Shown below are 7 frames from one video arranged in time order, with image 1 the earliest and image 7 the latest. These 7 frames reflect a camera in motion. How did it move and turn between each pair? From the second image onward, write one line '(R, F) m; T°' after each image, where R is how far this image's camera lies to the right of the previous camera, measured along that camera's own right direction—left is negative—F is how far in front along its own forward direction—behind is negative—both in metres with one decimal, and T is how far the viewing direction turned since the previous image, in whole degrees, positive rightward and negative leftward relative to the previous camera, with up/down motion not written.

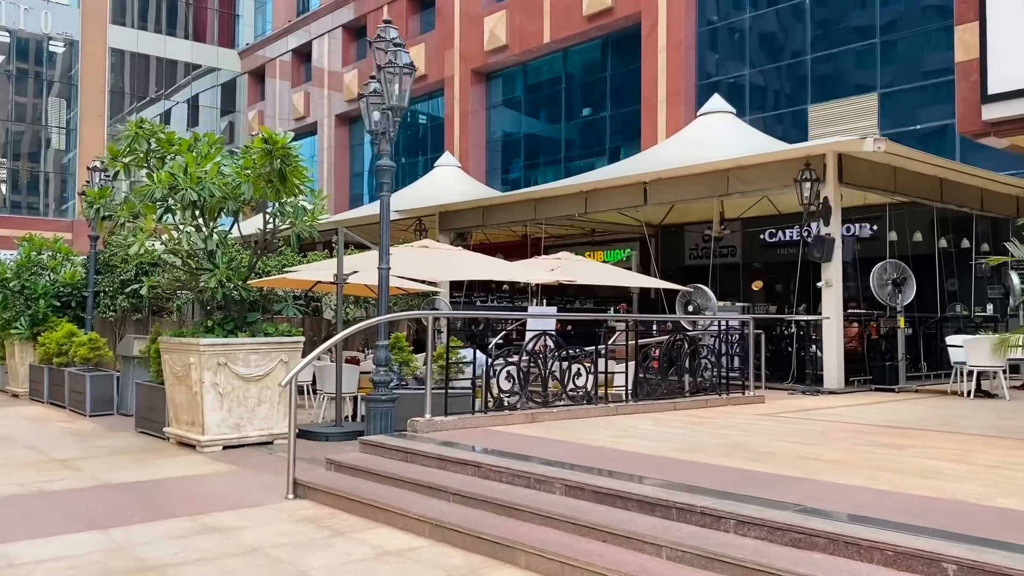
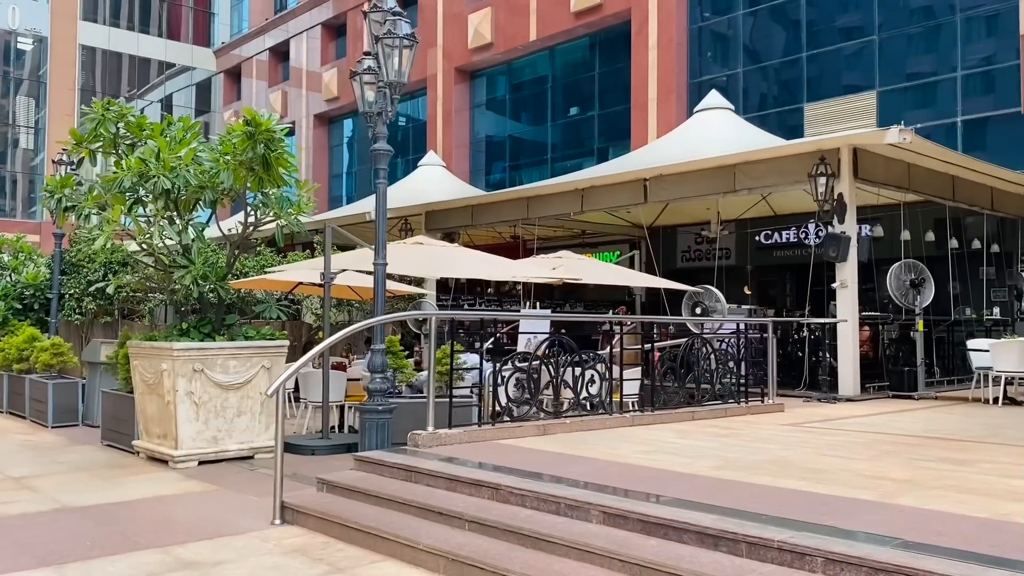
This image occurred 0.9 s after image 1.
(-0.3, +0.8) m; +2°
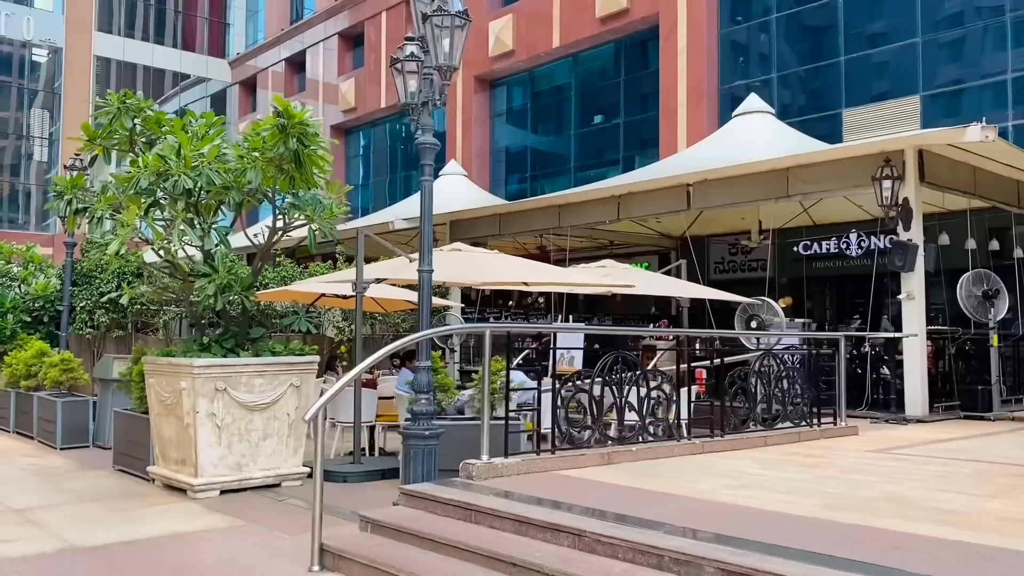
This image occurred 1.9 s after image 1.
(-0.4, +0.8) m; -1°
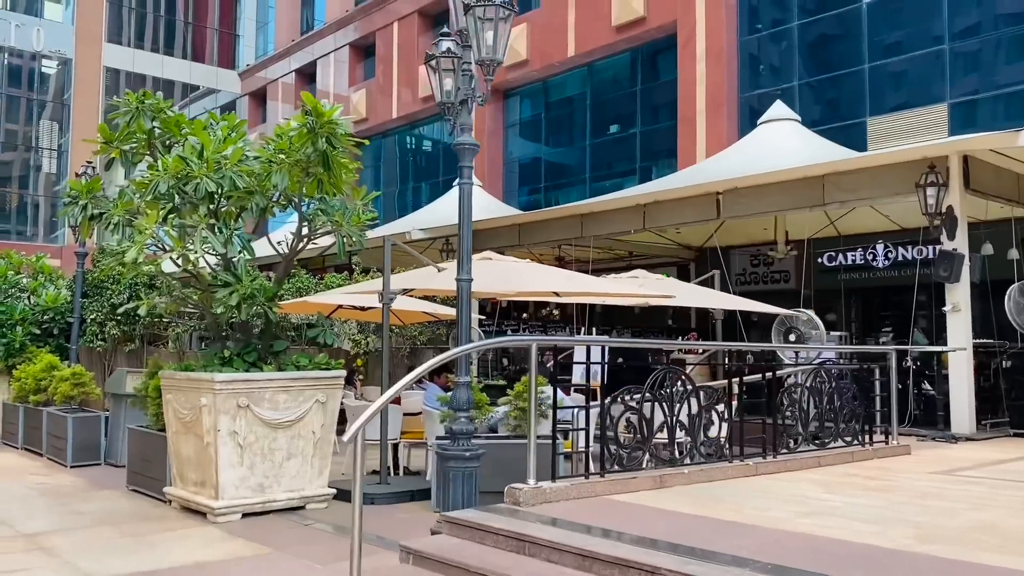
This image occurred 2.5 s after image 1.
(-0.3, +0.4) m; 0°
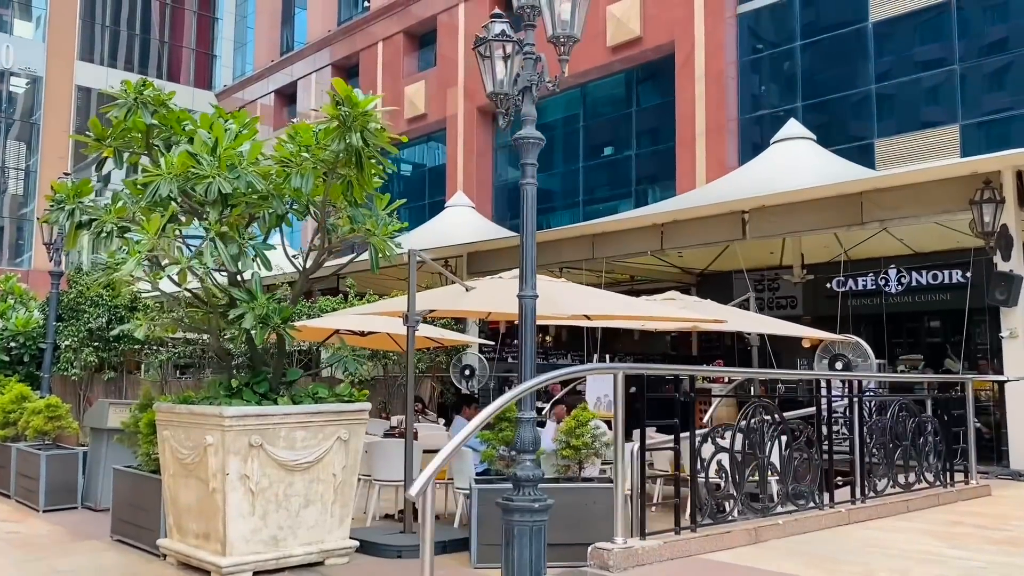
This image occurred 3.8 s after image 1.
(-0.6, +0.9) m; +2°
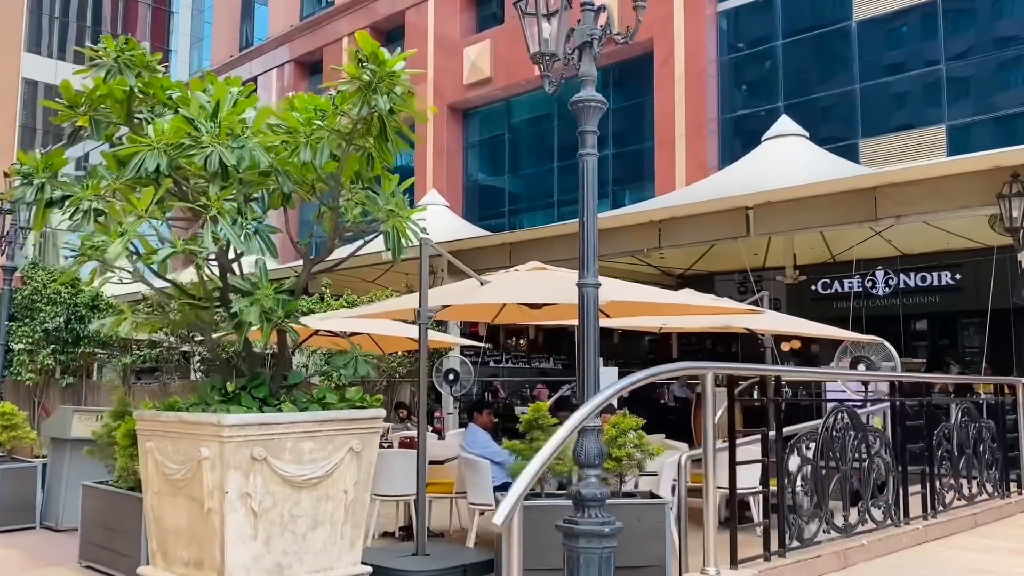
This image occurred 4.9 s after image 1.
(-0.5, +0.7) m; +3°
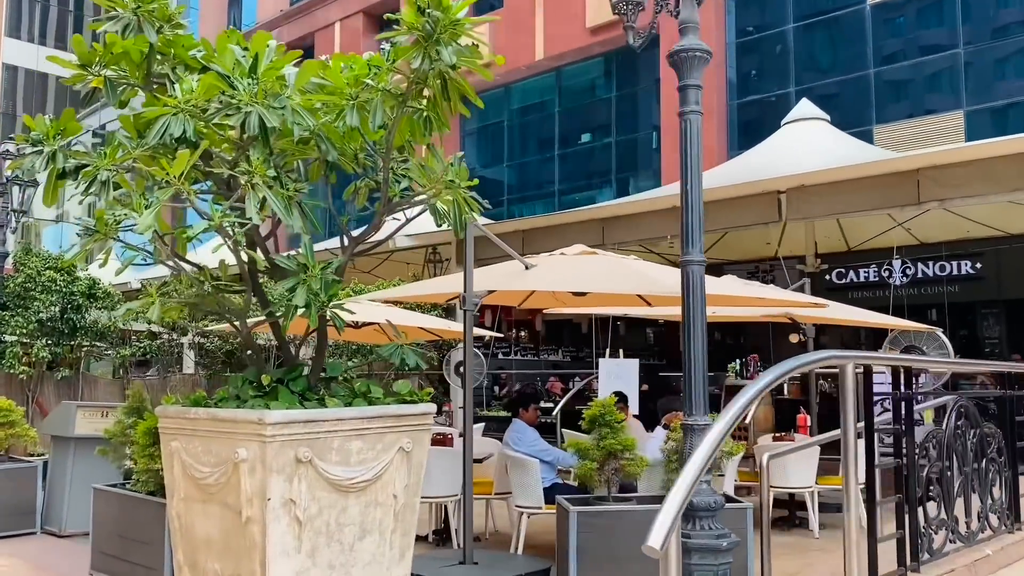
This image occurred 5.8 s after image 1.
(-0.5, +0.6) m; +1°
